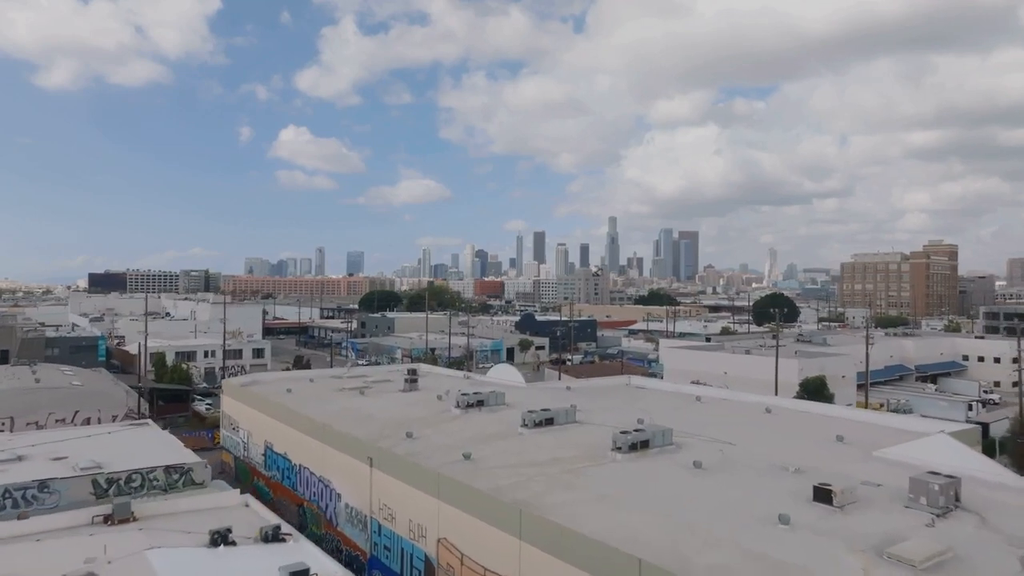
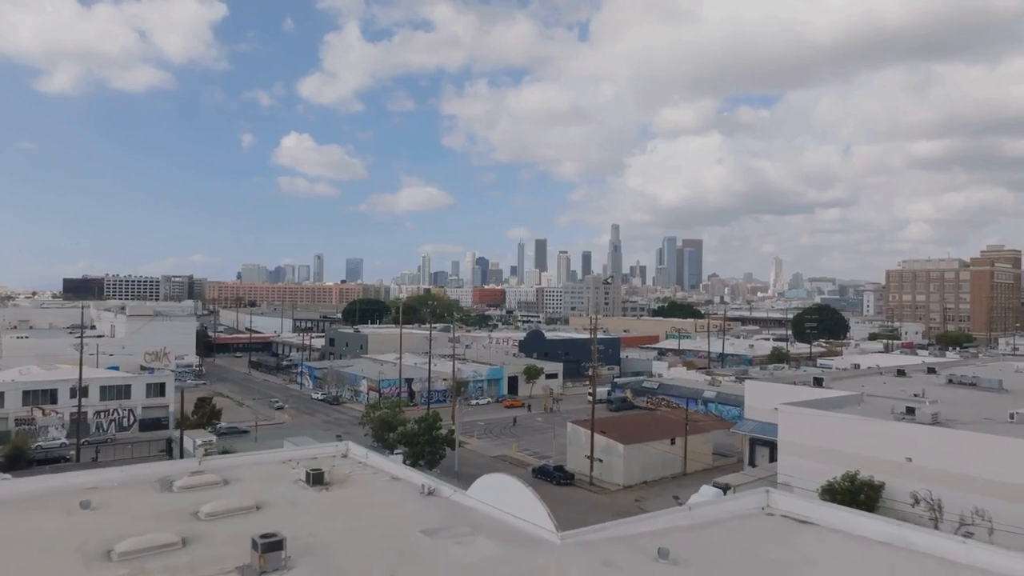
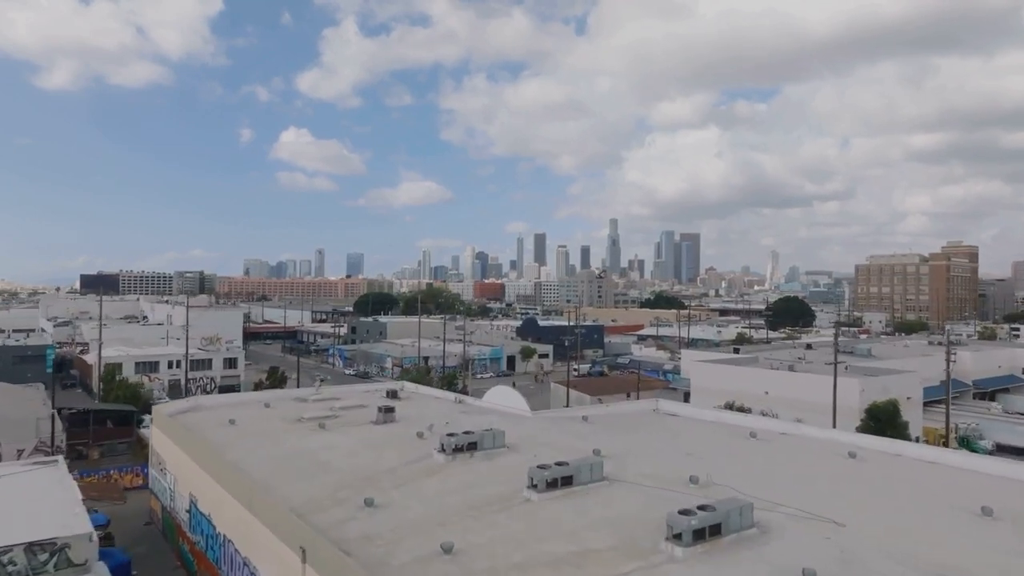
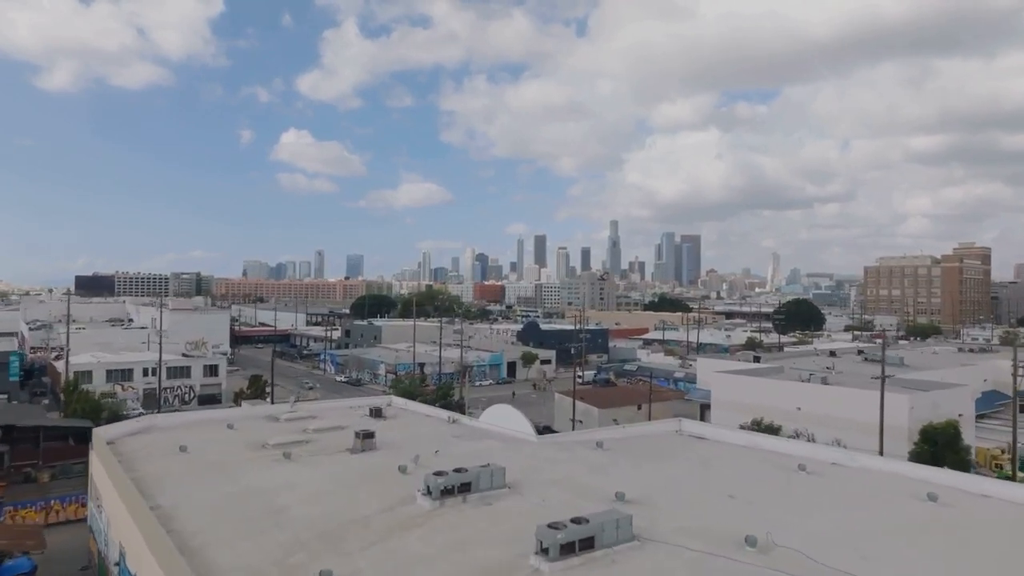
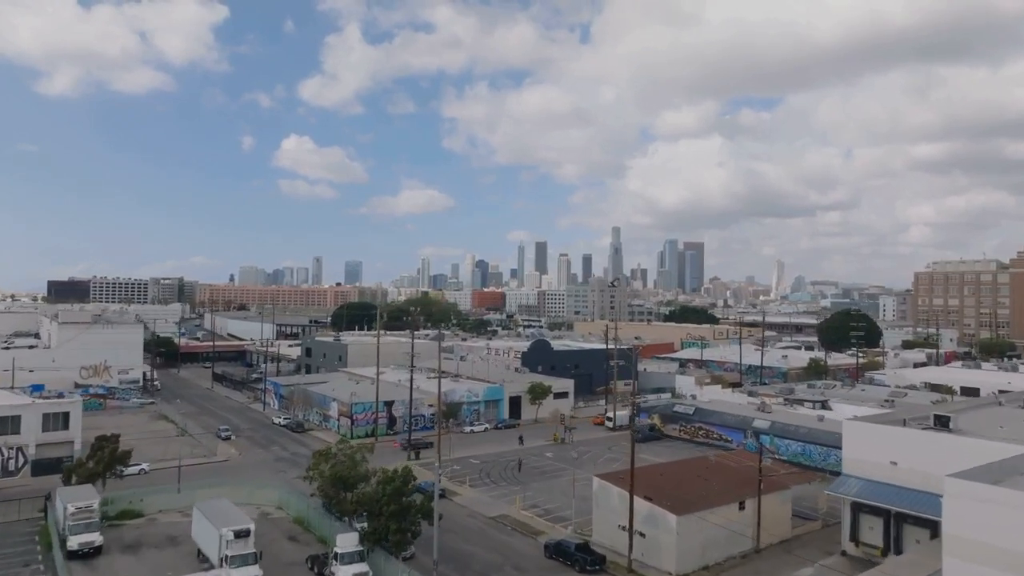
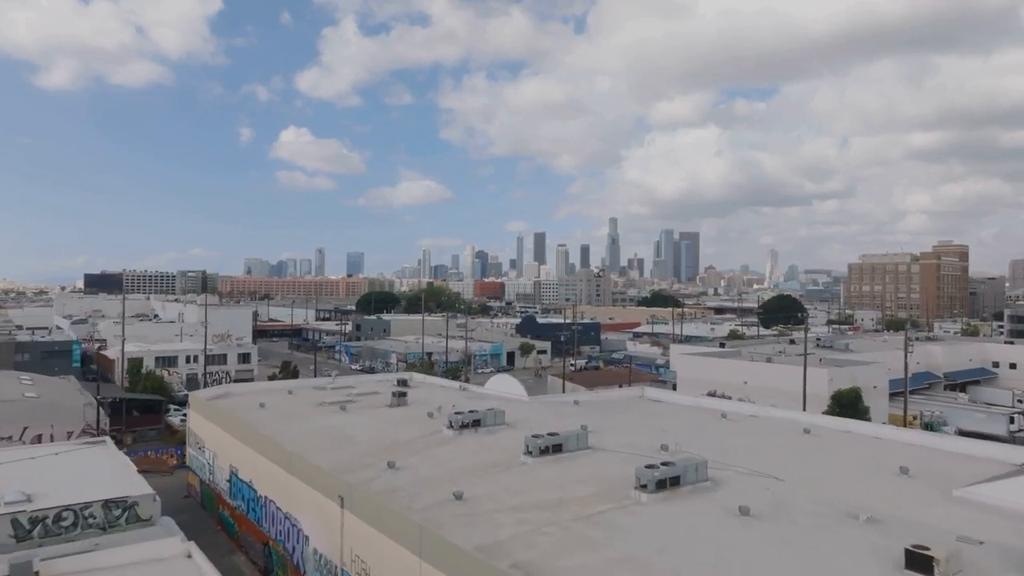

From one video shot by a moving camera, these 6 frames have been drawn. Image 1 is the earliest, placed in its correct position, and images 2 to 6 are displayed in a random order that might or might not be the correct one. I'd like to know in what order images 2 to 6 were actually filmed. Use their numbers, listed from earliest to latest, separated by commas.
6, 3, 4, 2, 5
